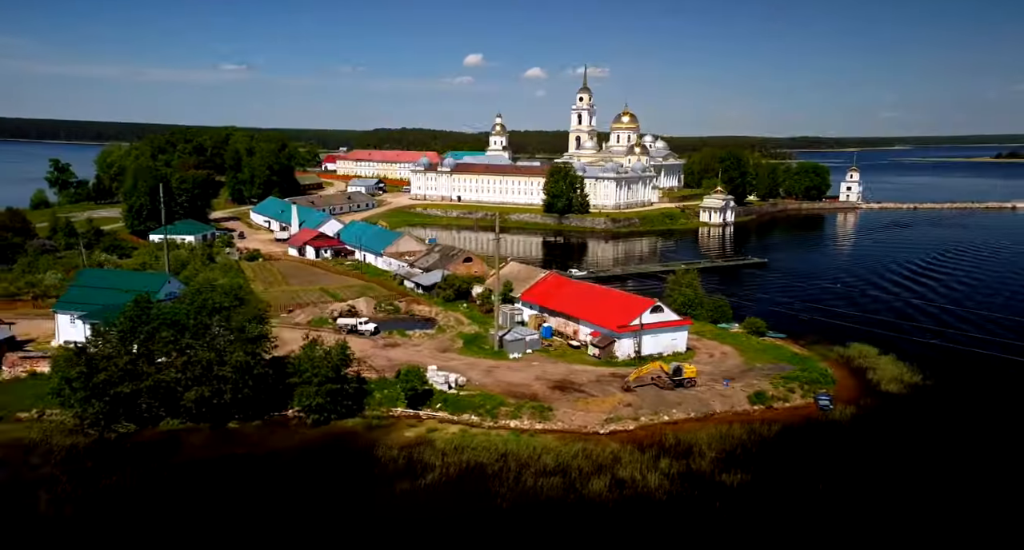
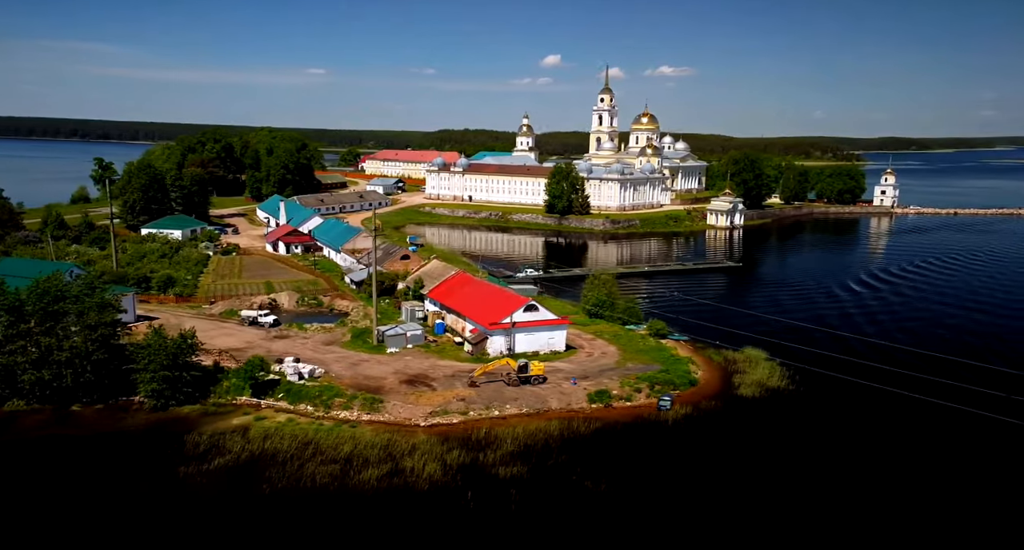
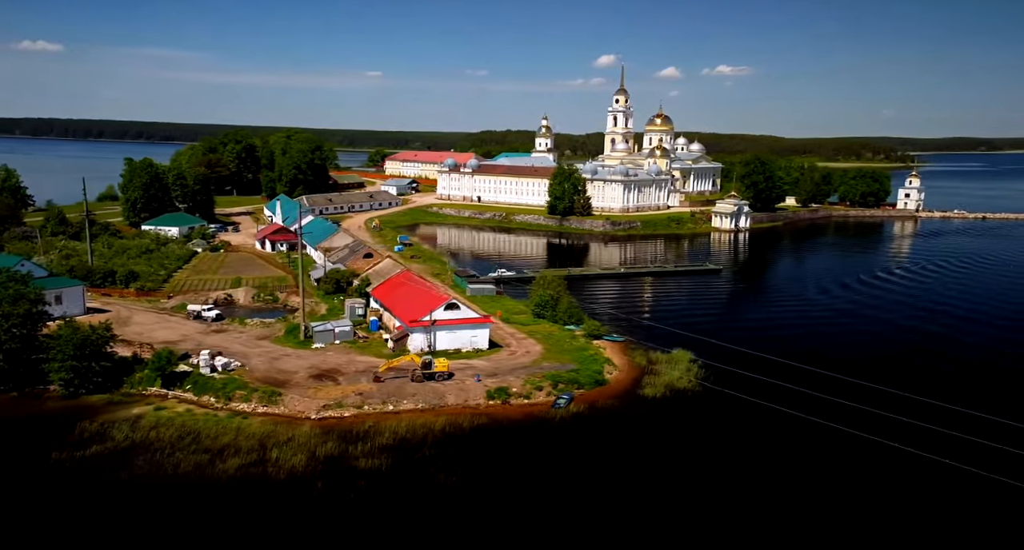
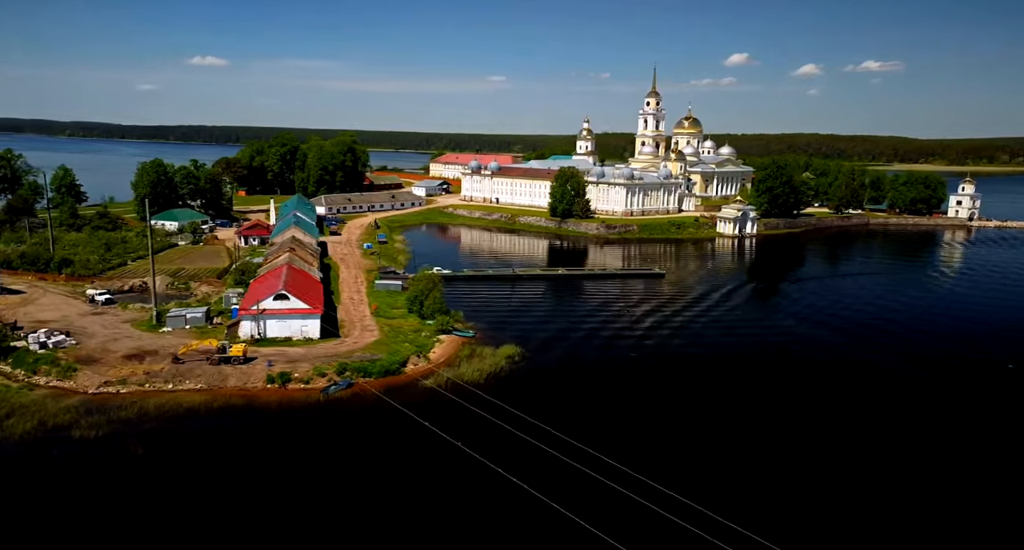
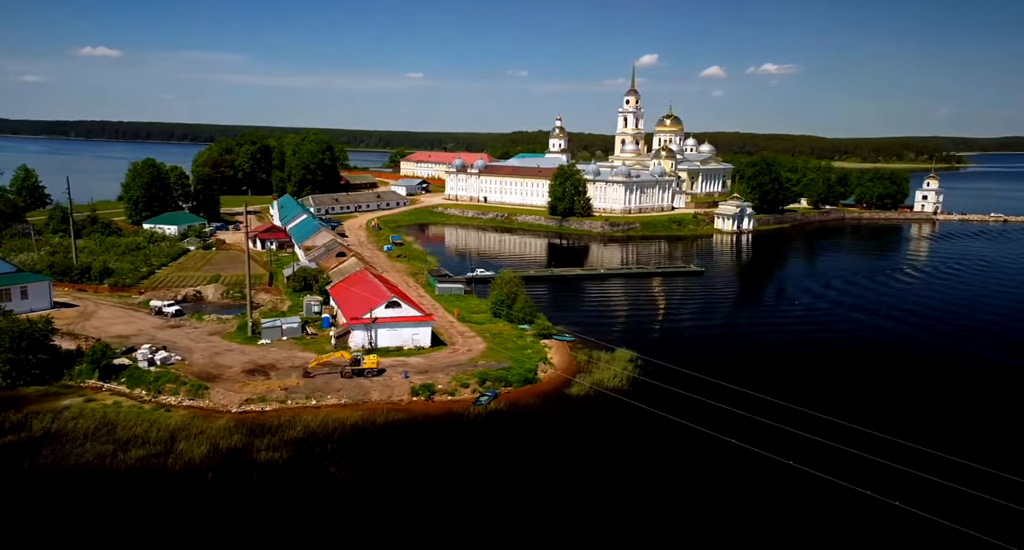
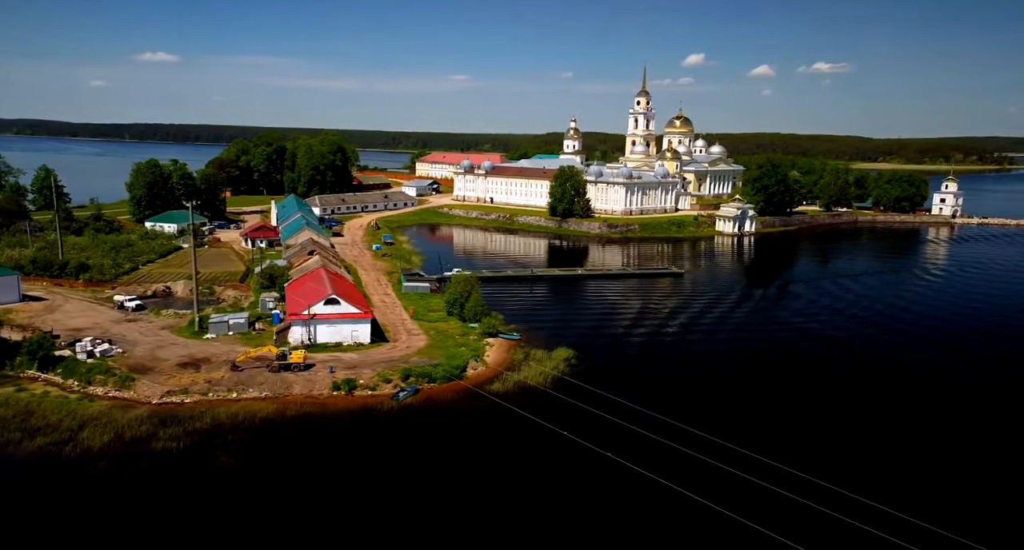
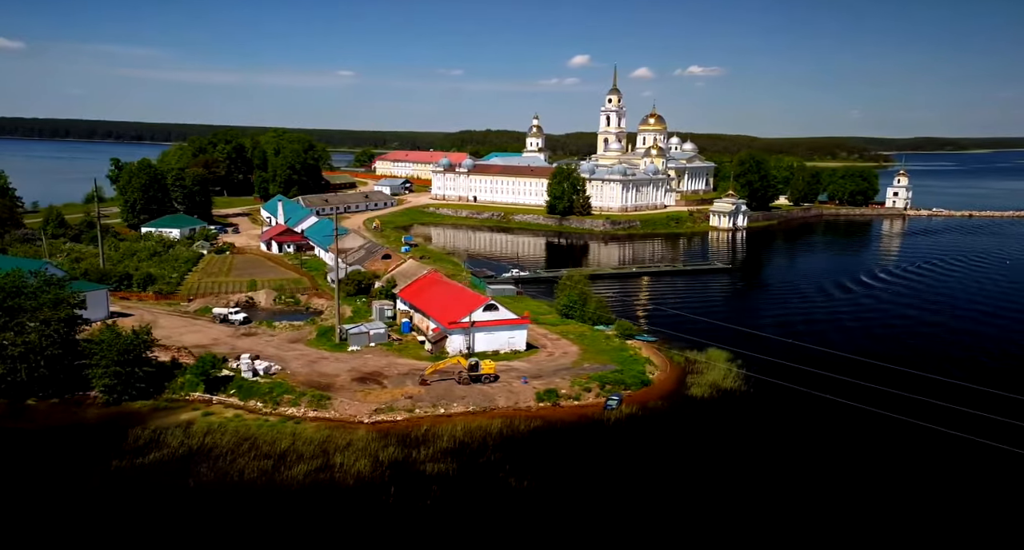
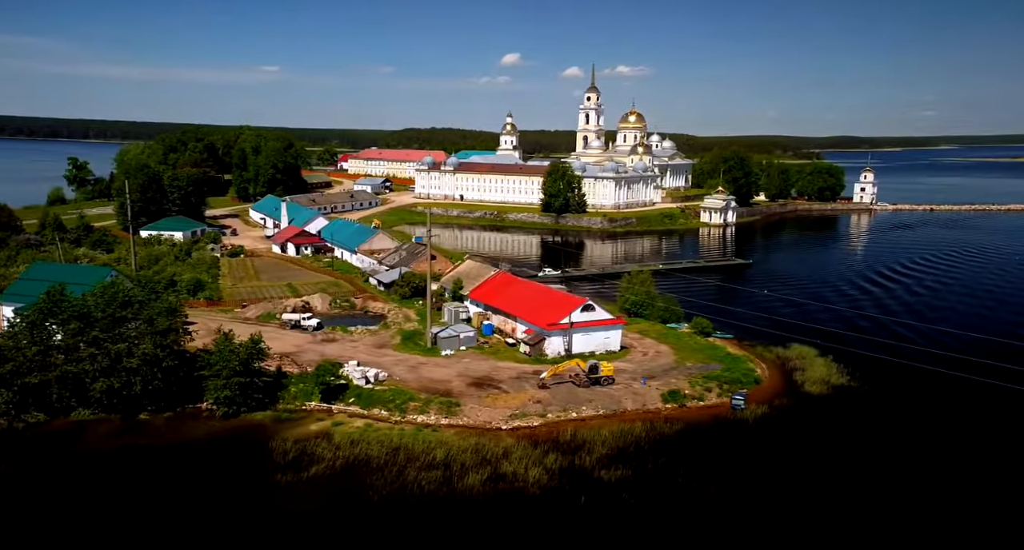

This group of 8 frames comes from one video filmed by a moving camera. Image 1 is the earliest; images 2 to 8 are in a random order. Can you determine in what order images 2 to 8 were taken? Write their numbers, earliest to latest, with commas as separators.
8, 2, 7, 3, 5, 6, 4
